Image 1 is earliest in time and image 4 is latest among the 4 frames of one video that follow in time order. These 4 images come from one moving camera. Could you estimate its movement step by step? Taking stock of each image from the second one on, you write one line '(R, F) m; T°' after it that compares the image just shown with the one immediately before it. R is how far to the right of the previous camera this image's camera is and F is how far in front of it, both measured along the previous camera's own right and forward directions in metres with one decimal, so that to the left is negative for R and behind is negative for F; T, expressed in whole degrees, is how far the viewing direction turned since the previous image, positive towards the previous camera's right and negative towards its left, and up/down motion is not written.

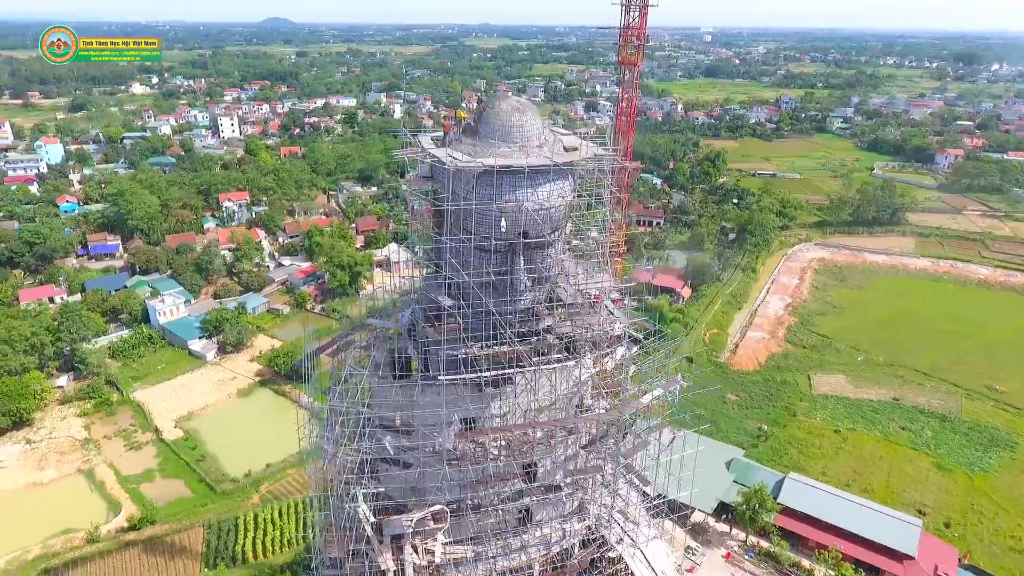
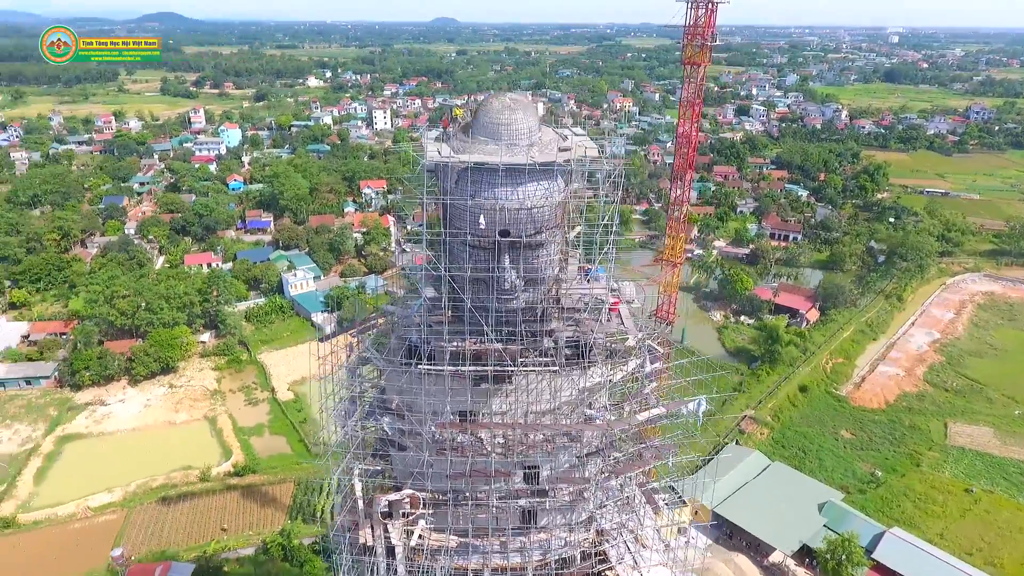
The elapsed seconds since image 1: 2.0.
(+1.7, +0.2) m; -12°
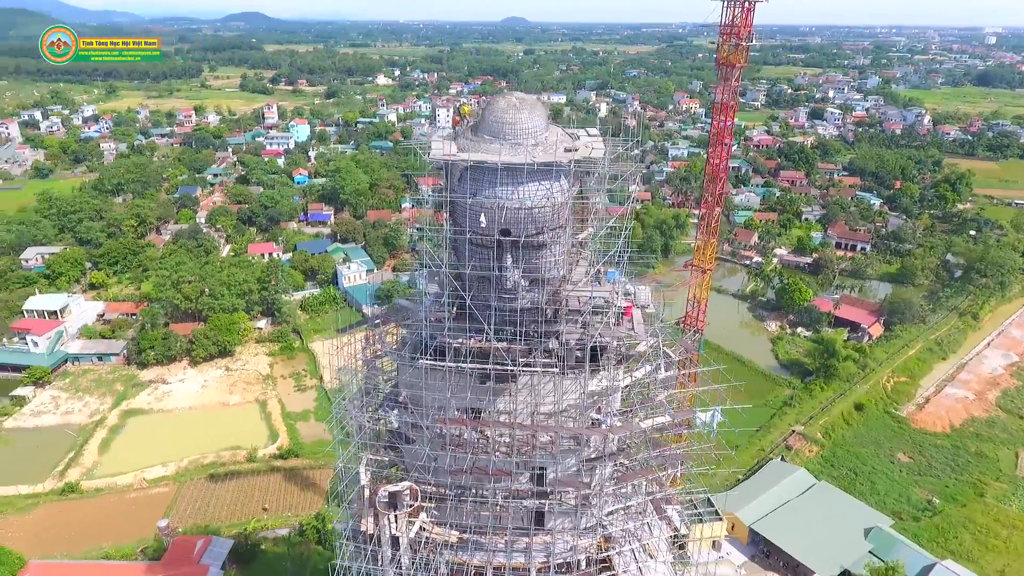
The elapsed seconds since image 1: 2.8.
(+0.6, +0.1) m; -5°
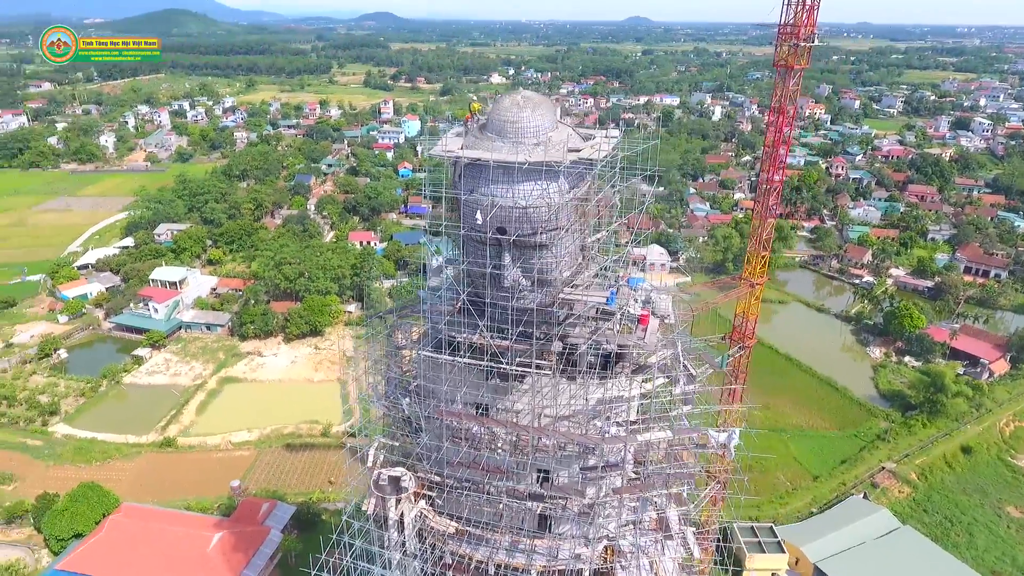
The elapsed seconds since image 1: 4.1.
(+1.2, +0.1) m; -9°
